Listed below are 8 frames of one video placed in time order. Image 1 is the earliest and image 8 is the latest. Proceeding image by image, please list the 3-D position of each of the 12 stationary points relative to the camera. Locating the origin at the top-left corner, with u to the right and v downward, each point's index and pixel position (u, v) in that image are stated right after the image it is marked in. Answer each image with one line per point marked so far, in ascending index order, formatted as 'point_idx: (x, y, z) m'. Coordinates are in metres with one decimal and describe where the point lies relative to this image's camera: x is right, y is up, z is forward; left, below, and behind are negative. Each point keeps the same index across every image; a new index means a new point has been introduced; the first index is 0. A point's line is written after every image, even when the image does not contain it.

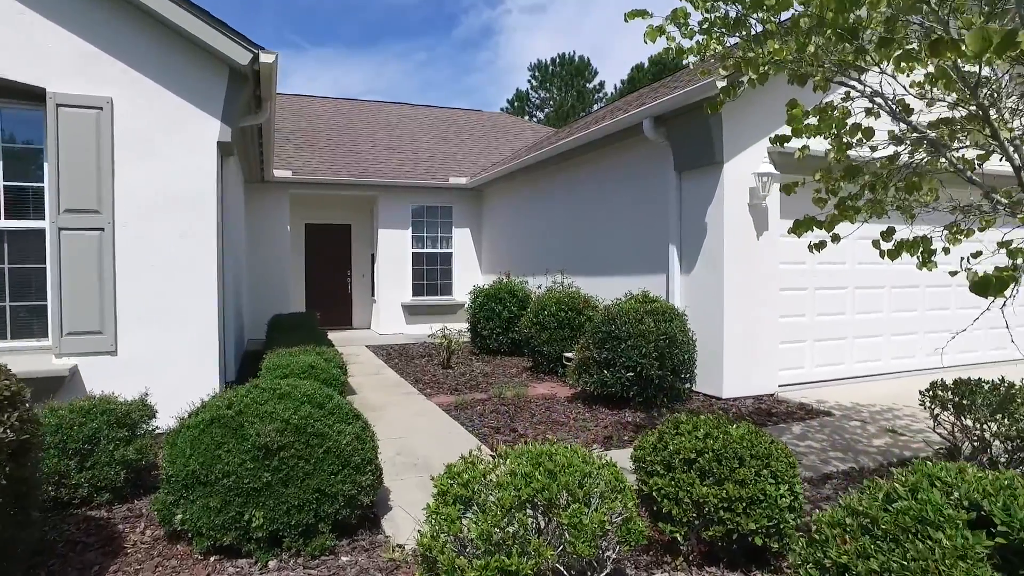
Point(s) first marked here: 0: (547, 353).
0: (+0.3, -0.5, +7.9) m
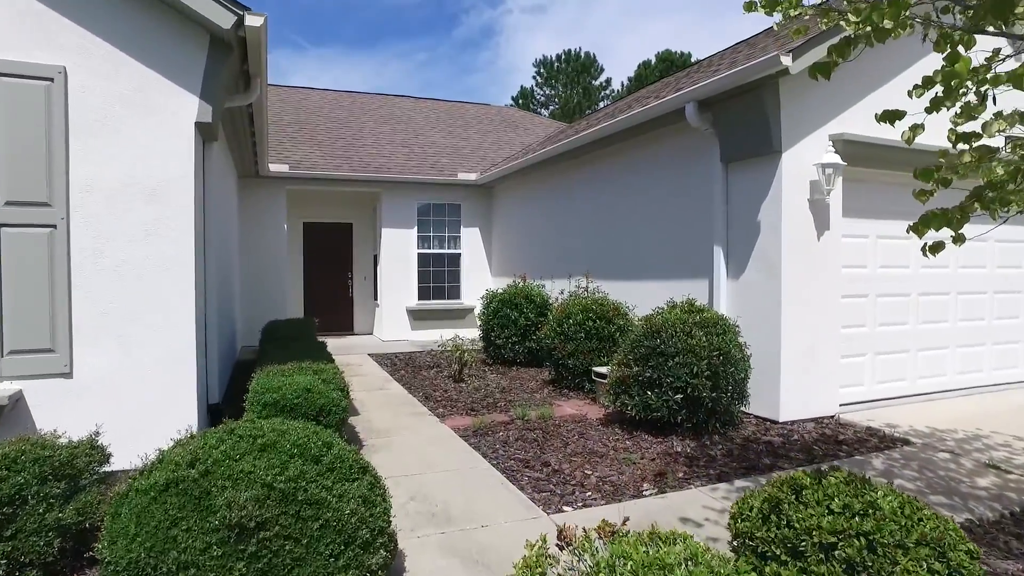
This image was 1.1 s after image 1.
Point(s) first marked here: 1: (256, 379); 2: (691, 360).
0: (+0.4, -0.6, +7.1) m
1: (-1.2, -0.4, +4.6) m
2: (+0.9, -0.4, +5.0) m
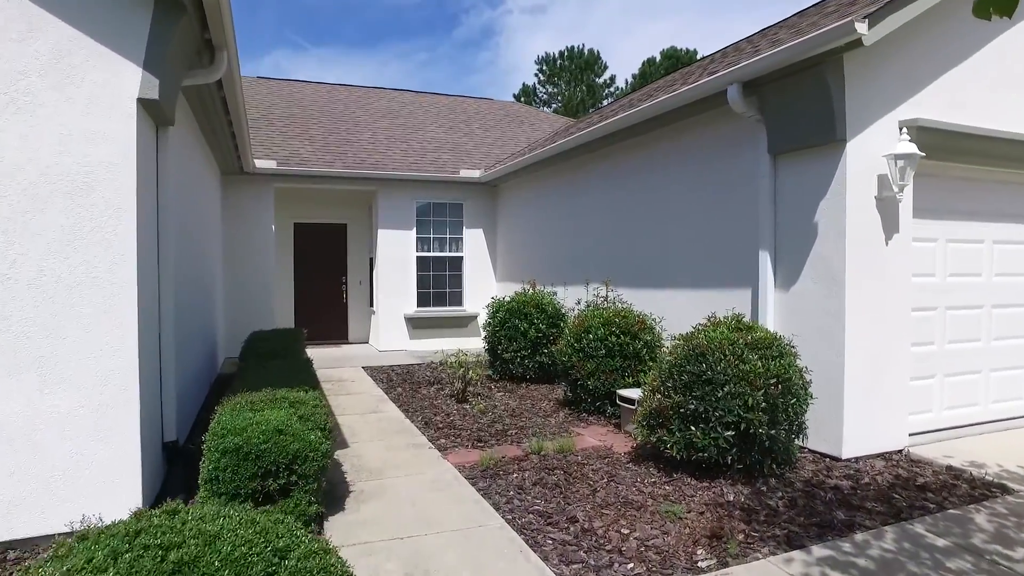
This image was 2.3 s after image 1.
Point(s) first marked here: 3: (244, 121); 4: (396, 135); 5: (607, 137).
0: (+0.5, -0.6, +6.2) m
1: (-1.1, -0.5, +3.8) m
2: (+1.0, -0.4, +4.2) m
3: (-1.9, +1.2, +6.8) m
4: (-1.5, +1.9, +12.5) m
5: (+0.7, +1.1, +7.3) m
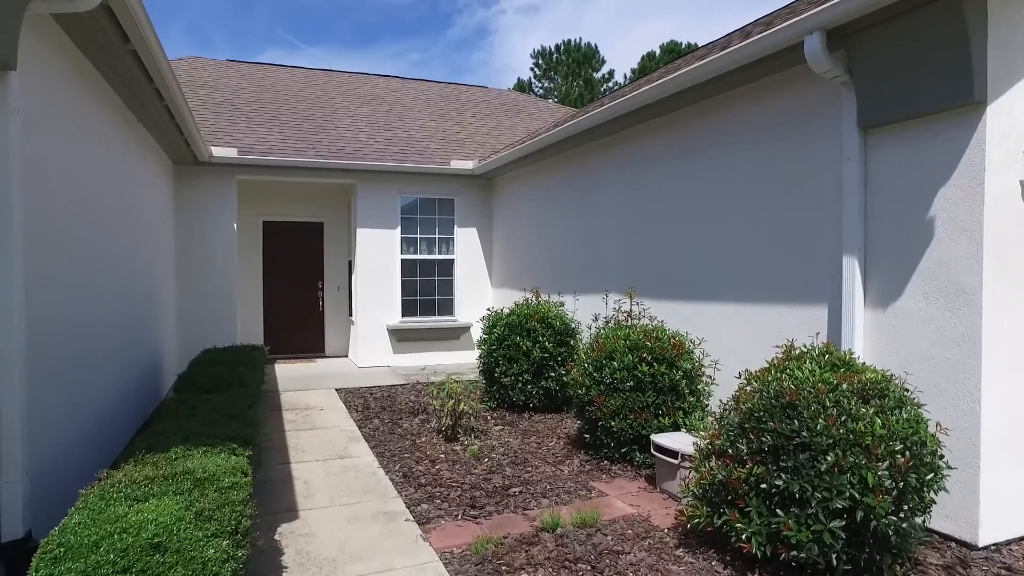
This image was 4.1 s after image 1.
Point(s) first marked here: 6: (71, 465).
0: (+0.5, -0.7, +4.9) m
1: (-1.1, -0.6, +2.4) m
2: (+1.0, -0.5, +2.8) m
3: (-1.9, +1.2, +5.4) m
4: (-1.5, +1.9, +11.1) m
5: (+0.7, +1.1, +6.0) m
6: (-1.6, -0.7, +3.6) m
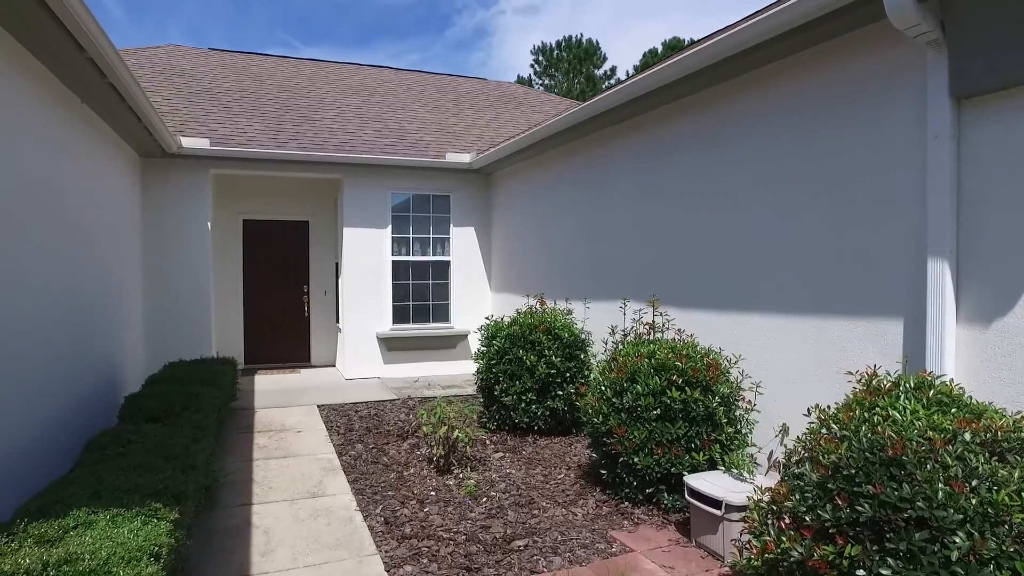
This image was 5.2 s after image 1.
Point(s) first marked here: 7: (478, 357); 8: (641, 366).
0: (+0.5, -0.8, +4.1) m
1: (-1.1, -0.6, +1.6) m
2: (+1.0, -0.5, +2.0) m
3: (-1.9, +1.1, +4.6) m
4: (-1.5, +1.8, +10.3) m
5: (+0.7, +1.0, +5.2) m
6: (-1.6, -0.7, +2.8) m
7: (-0.2, -0.4, +6.2) m
8: (+0.6, -0.3, +4.2) m
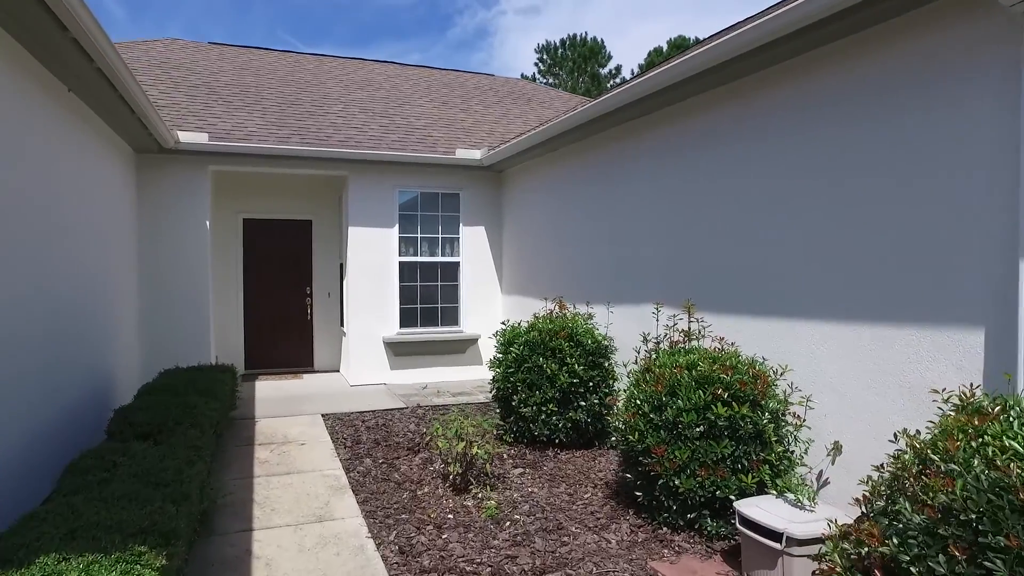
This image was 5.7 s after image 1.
0: (+0.6, -0.8, +3.7) m
1: (-1.0, -0.6, +1.3) m
2: (+1.1, -0.6, +1.6) m
3: (-1.8, +1.1, +4.2) m
4: (-1.4, +1.8, +9.9) m
5: (+0.8, +1.0, +4.8) m
6: (-1.5, -0.7, +2.4) m
7: (-0.1, -0.4, +5.8) m
8: (+0.7, -0.3, +3.8) m
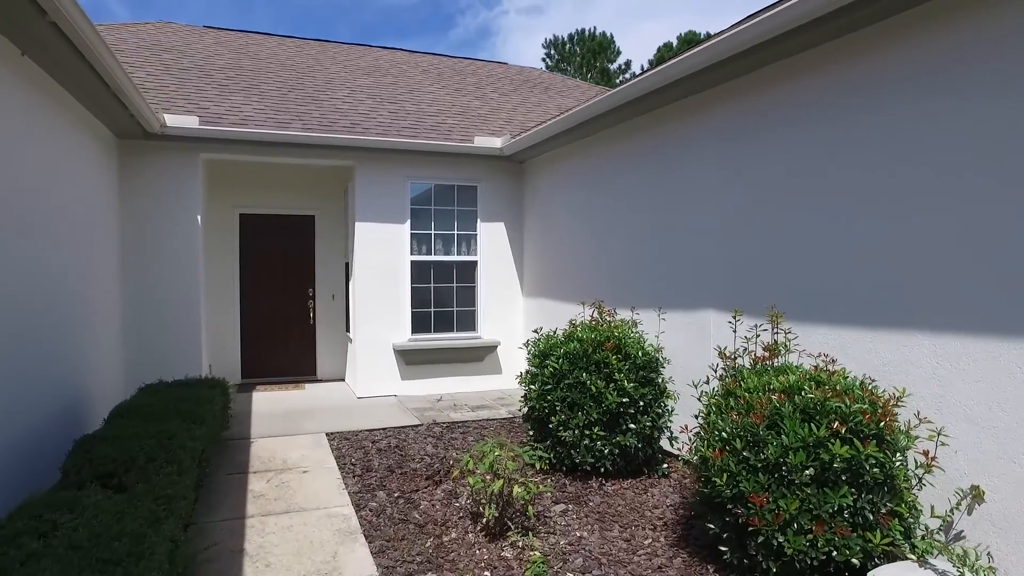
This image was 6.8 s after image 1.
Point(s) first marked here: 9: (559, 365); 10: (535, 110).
0: (+0.8, -0.8, +2.9) m
1: (-0.8, -0.6, +0.5) m
2: (+1.3, -0.6, +0.8) m
3: (-1.6, +1.1, +3.4) m
4: (-1.2, +1.8, +9.1) m
5: (+1.0, +1.0, +4.0) m
6: (-1.3, -0.7, +1.6) m
7: (+0.1, -0.5, +5.0) m
8: (+0.8, -0.4, +3.0) m
9: (+0.2, -0.4, +4.8) m
10: (+0.2, +1.8, +10.0) m
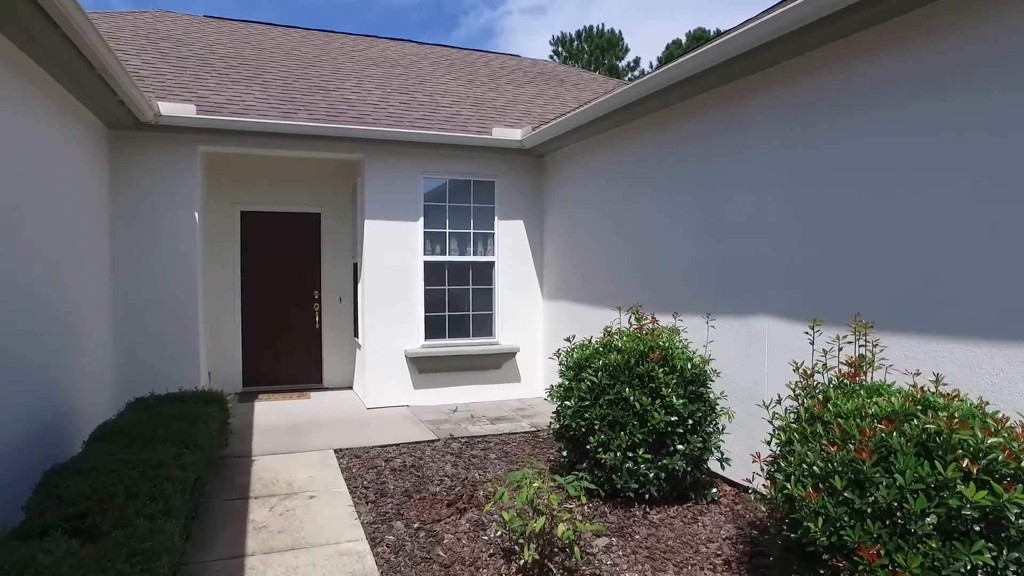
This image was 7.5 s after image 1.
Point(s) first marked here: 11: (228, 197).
0: (+0.9, -0.8, +2.4) m
1: (-0.7, -0.6, -0.1) m
2: (+1.4, -0.6, +0.3) m
3: (-1.5, +1.1, +2.9) m
4: (-1.0, +1.8, +8.6) m
5: (+1.2, +1.0, +3.5) m
6: (-1.2, -0.7, +1.1) m
7: (+0.2, -0.5, +4.4) m
8: (+1.0, -0.4, +2.5) m
9: (+0.4, -0.4, +4.2) m
10: (+0.4, +1.8, +9.5) m
11: (-2.2, +0.7, +7.5) m
